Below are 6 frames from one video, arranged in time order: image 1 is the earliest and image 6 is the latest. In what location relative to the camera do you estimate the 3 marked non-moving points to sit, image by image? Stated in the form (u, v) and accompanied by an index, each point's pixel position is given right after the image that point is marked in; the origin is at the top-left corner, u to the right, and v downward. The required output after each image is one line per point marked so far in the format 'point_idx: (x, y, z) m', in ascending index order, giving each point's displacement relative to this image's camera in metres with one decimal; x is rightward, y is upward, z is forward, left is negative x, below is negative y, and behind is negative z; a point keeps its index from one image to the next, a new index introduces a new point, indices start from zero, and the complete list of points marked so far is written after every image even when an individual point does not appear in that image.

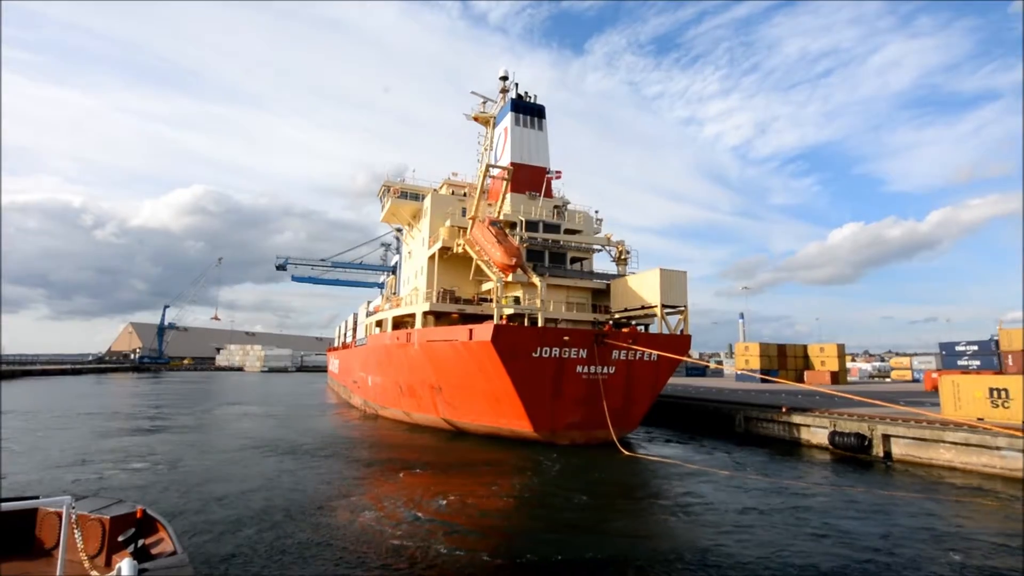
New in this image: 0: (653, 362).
0: (+4.3, -2.2, +15.4) m
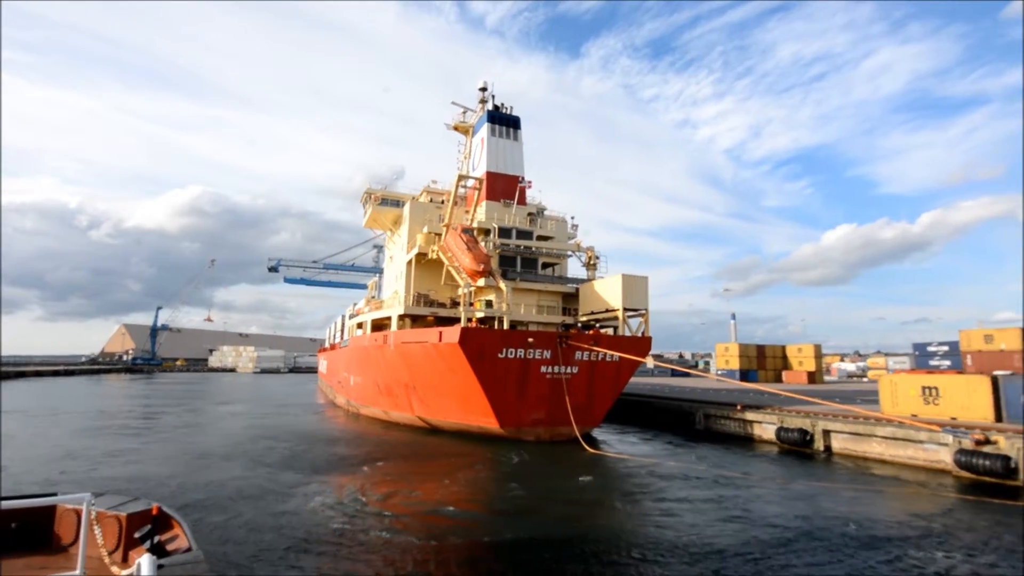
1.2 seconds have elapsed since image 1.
0: (+3.3, -2.4, +16.3) m
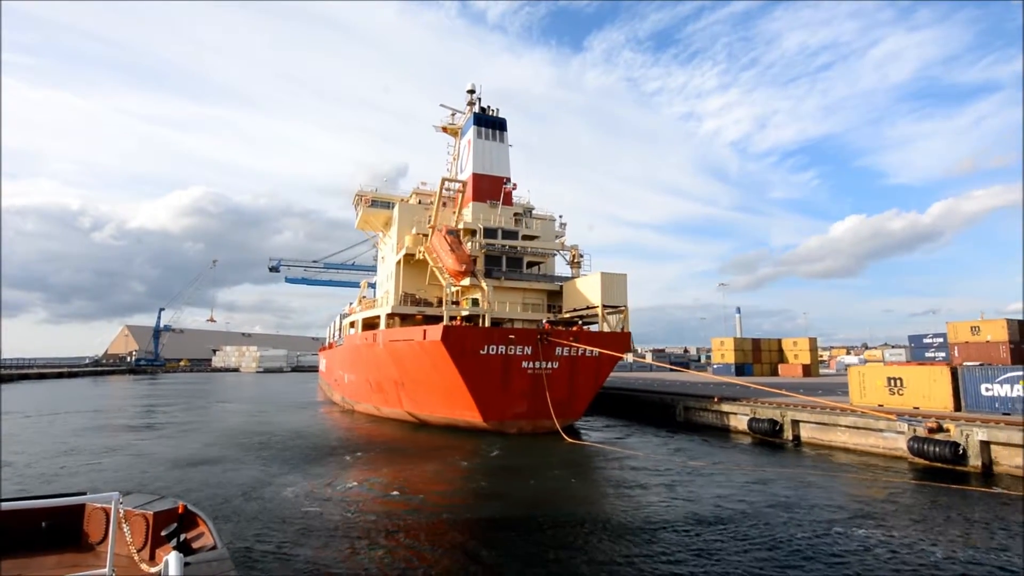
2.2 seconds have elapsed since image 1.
0: (+2.7, -2.3, +16.9) m
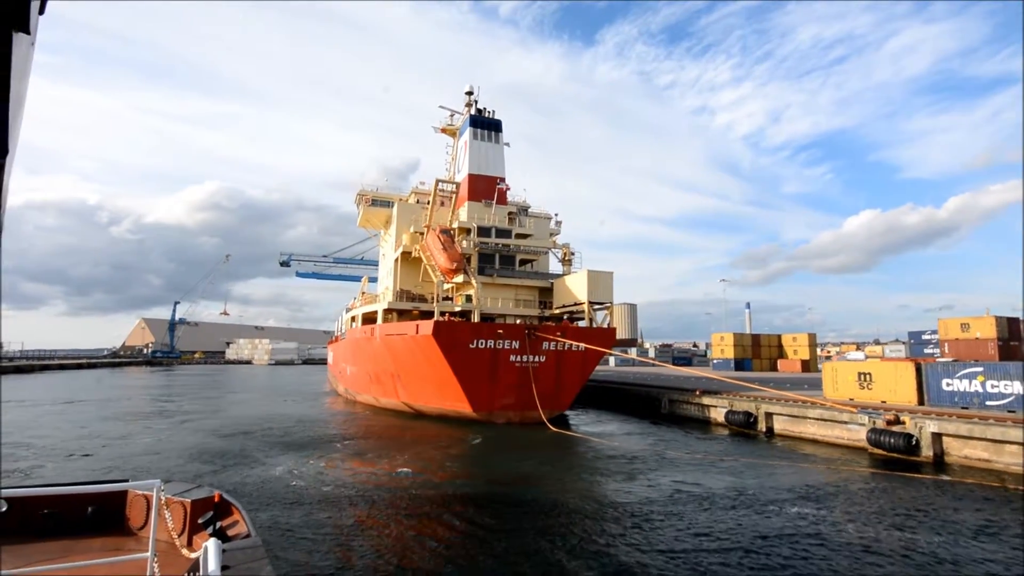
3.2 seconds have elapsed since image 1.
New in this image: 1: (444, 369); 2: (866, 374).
0: (+2.4, -2.2, +17.7) m
1: (-2.2, -2.7, +16.8) m
2: (+10.3, -2.5, +15.0) m
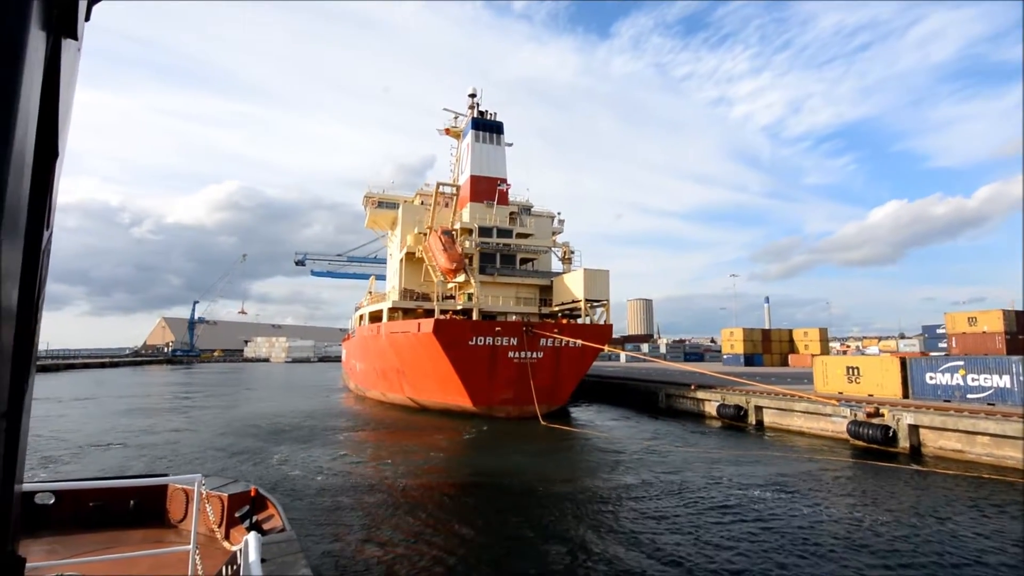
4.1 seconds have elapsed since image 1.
0: (+2.3, -2.1, +18.2) m
1: (-2.3, -2.7, +17.5) m
2: (+10.2, -2.4, +15.3) m
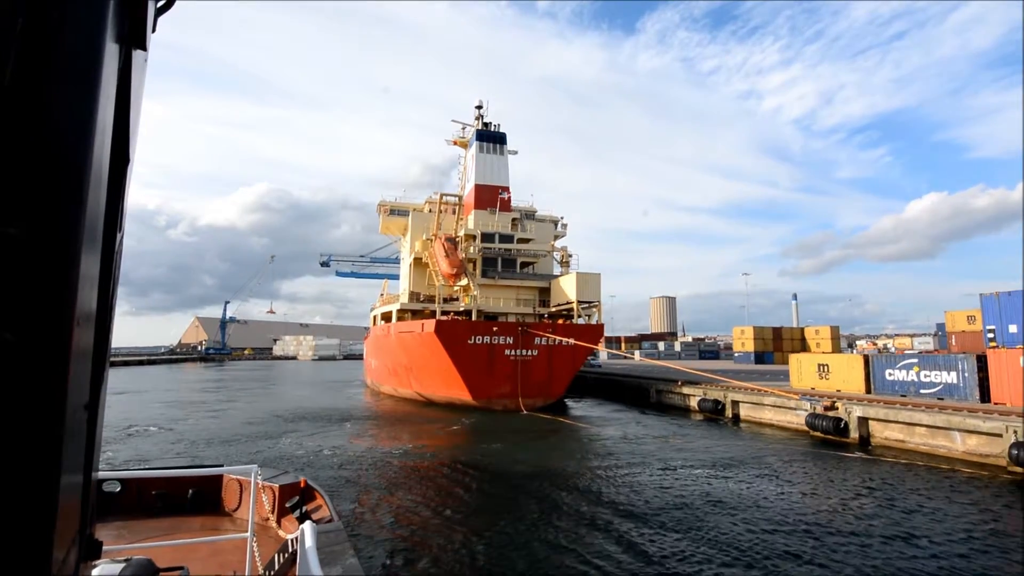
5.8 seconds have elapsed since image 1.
0: (+2.2, -2.2, +19.6) m
1: (-2.4, -2.8, +19.1) m
2: (+9.9, -2.5, +16.3) m
